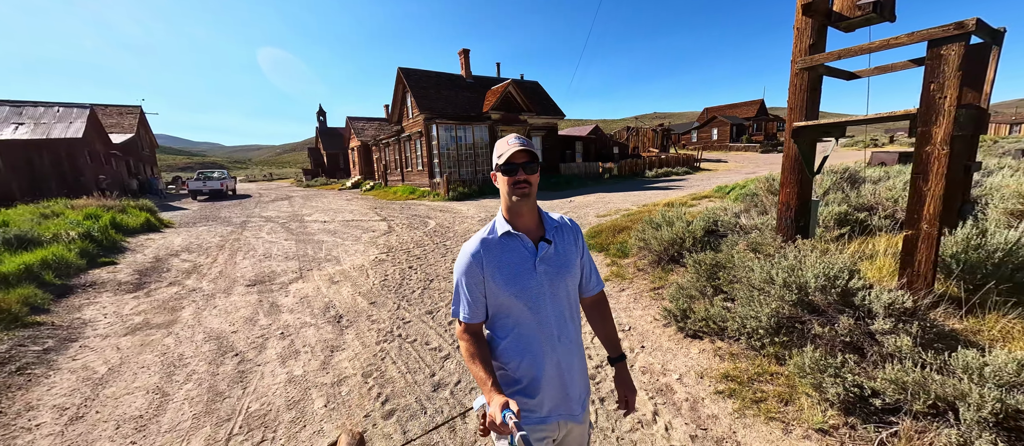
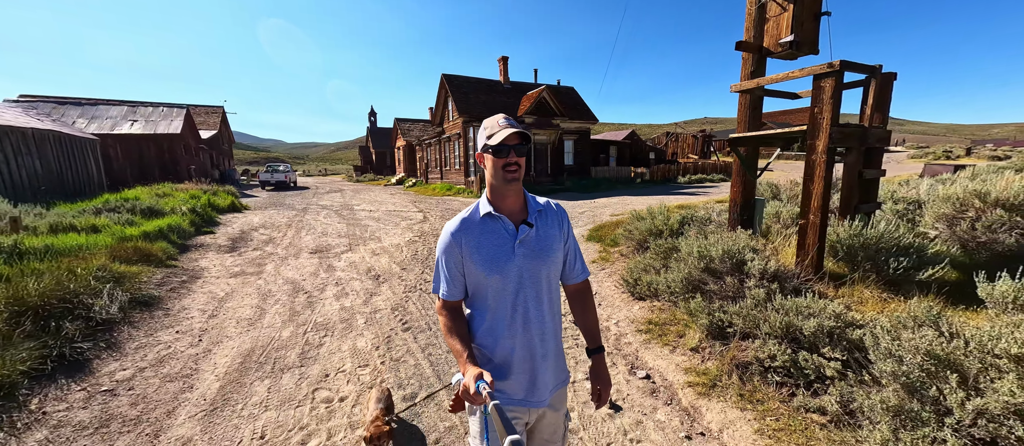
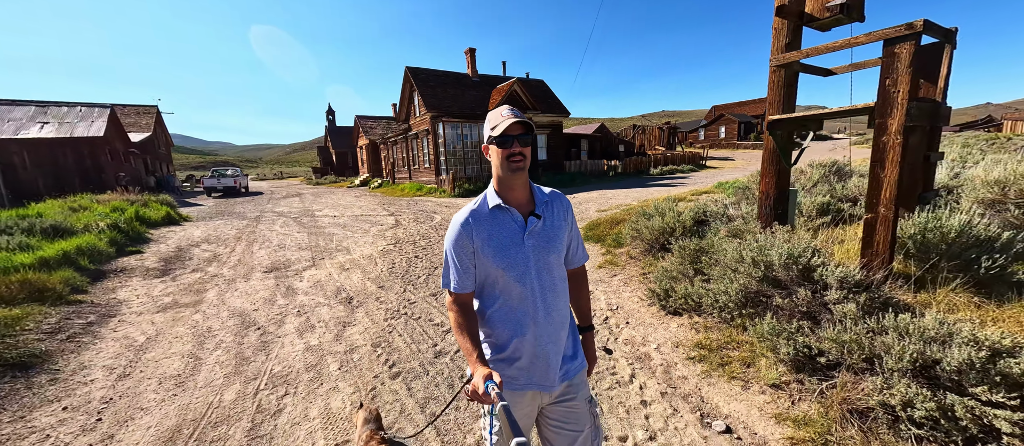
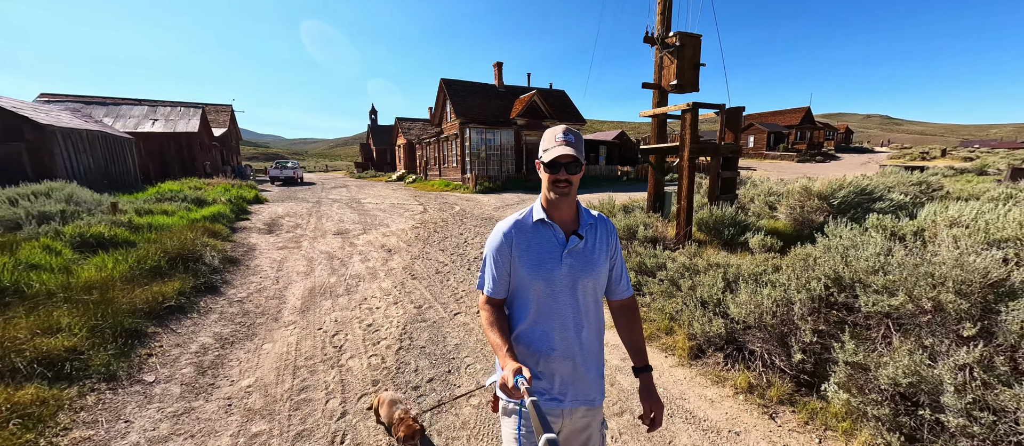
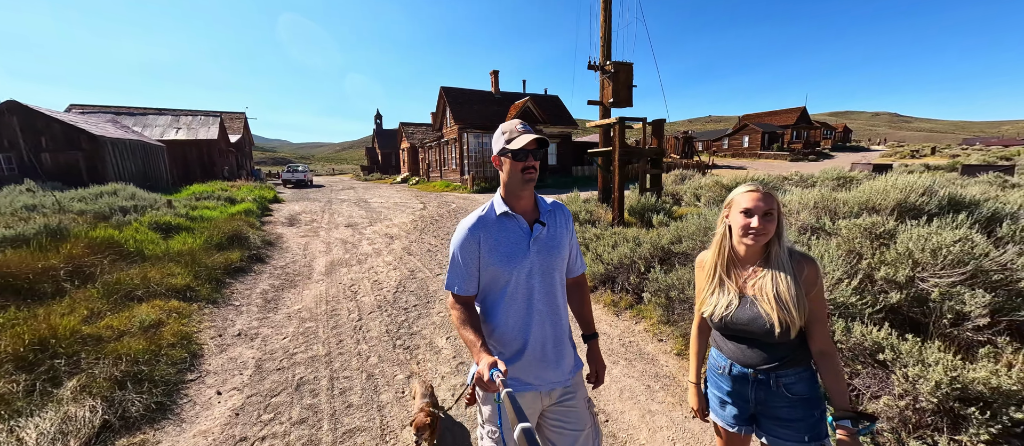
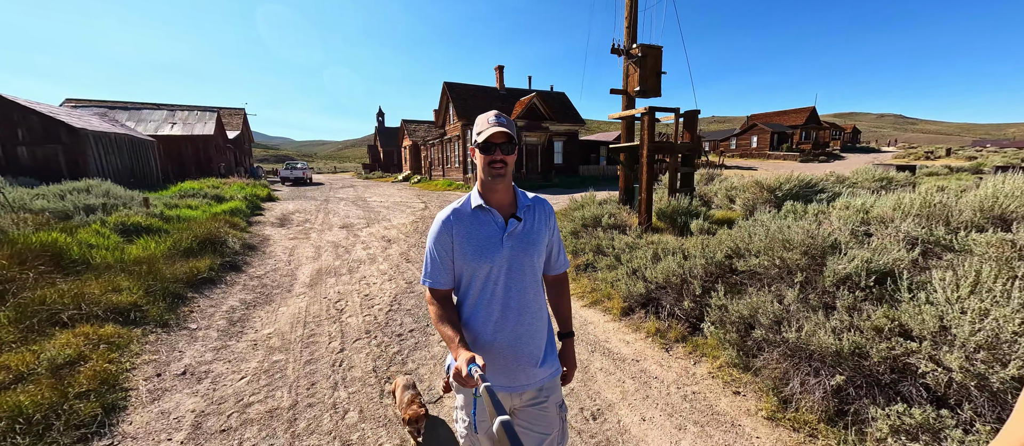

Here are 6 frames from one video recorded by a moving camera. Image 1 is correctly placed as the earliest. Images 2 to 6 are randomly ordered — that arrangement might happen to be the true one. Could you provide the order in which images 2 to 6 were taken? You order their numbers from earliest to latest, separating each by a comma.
3, 2, 4, 6, 5
